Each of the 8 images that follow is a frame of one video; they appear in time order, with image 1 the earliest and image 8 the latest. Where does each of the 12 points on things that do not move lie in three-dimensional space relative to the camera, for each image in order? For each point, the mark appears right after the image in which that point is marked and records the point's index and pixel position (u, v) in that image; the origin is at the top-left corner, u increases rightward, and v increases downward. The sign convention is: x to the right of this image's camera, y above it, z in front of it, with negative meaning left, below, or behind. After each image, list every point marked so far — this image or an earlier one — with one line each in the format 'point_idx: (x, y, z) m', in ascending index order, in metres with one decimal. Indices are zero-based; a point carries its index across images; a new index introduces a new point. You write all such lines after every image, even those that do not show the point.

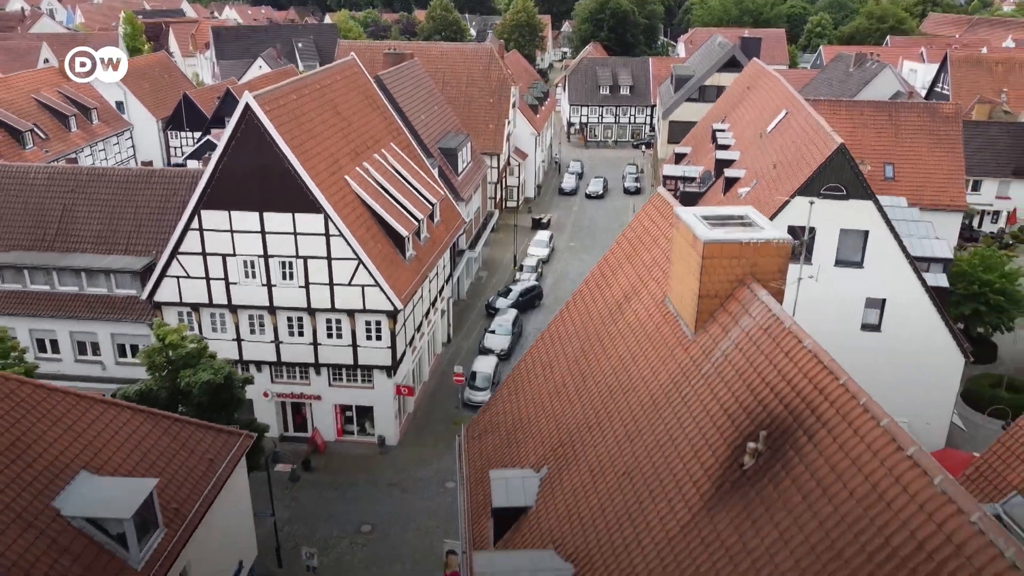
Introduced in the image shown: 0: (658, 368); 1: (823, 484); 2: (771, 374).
0: (+2.4, -1.4, +14.0) m
1: (+3.6, -2.2, +9.5) m
2: (+3.5, -1.2, +11.1) m
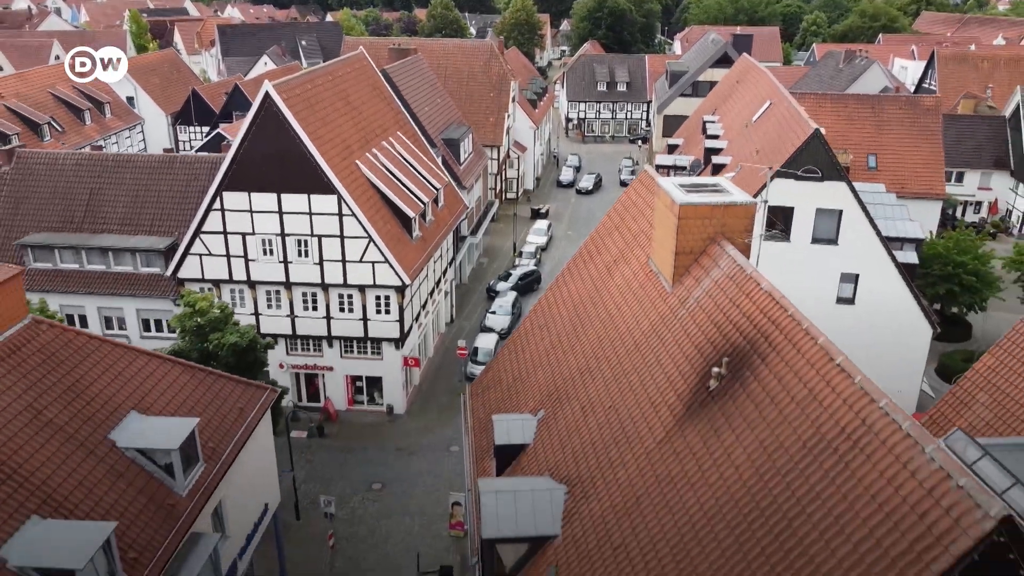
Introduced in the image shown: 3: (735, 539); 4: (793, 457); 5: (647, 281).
0: (+2.4, -0.6, +15.9) m
1: (+3.6, -1.4, +11.4) m
2: (+3.6, -0.4, +13.0) m
3: (+2.8, -3.2, +10.4) m
4: (+3.5, -2.1, +10.4) m
5: (+2.7, +0.1, +16.6) m
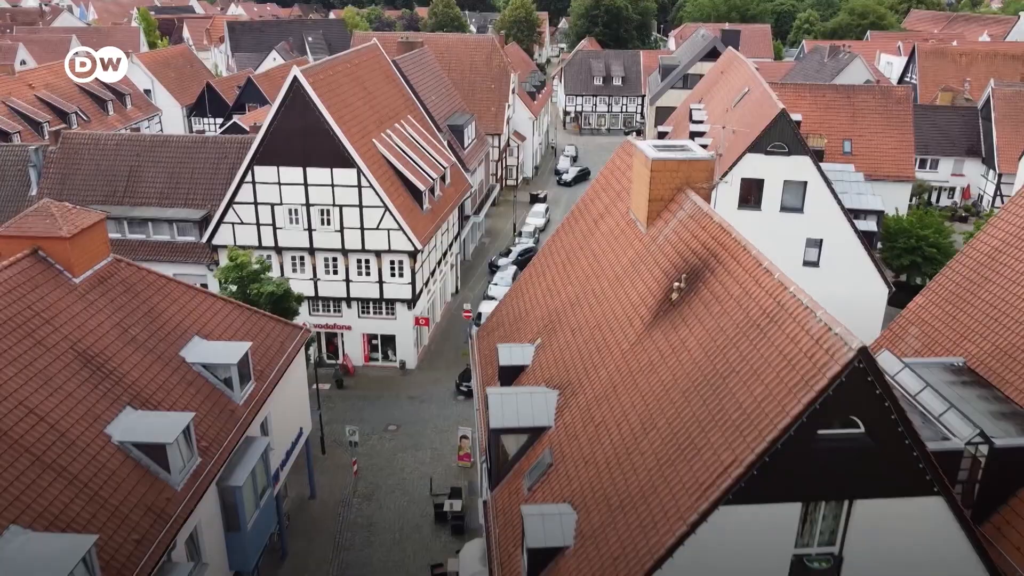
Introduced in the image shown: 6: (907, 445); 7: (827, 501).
0: (+2.5, +0.7, +19.1) m
1: (+3.6, -0.1, +14.6) m
2: (+3.6, +0.9, +16.2) m
3: (+2.8, -1.8, +13.6) m
4: (+3.6, -0.8, +13.6) m
5: (+2.7, +1.4, +19.8) m
6: (+5.5, -2.2, +11.4) m
7: (+4.5, -3.1, +11.8) m
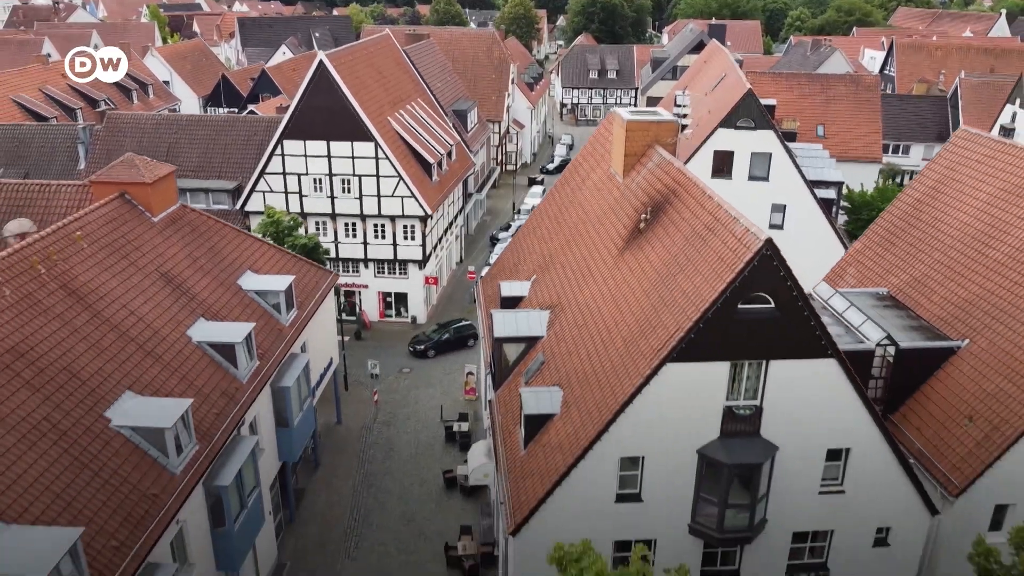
0: (+2.5, +2.3, +23.1) m
1: (+3.6, +1.5, +18.5) m
2: (+3.6, +2.5, +20.1) m
3: (+2.8, -0.2, +17.5) m
4: (+3.6, +0.8, +17.5) m
5: (+2.7, +3.1, +23.7) m
6: (+5.5, -0.5, +15.3) m
7: (+4.5, -1.4, +15.8) m
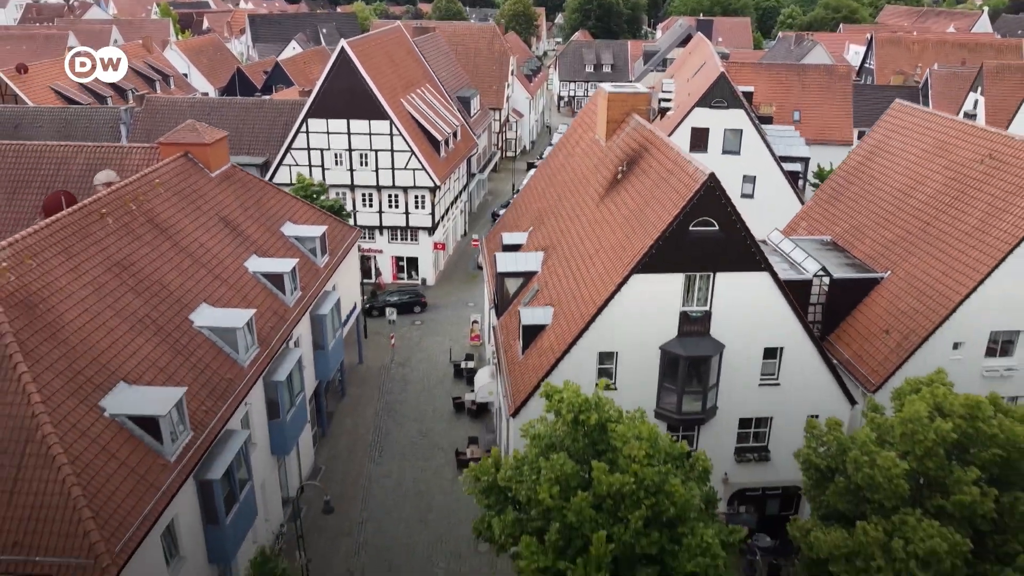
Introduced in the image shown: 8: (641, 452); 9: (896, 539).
0: (+2.5, +4.1, +27.2) m
1: (+3.7, +3.2, +22.7) m
2: (+3.6, +4.2, +24.3) m
3: (+2.9, +1.5, +21.7) m
4: (+3.6, +2.6, +21.7) m
5: (+2.7, +4.8, +27.8) m
6: (+5.5, +1.2, +19.5) m
7: (+4.5, +0.3, +19.9) m
8: (+2.2, -2.8, +14.2) m
9: (+6.2, -4.1, +13.4) m
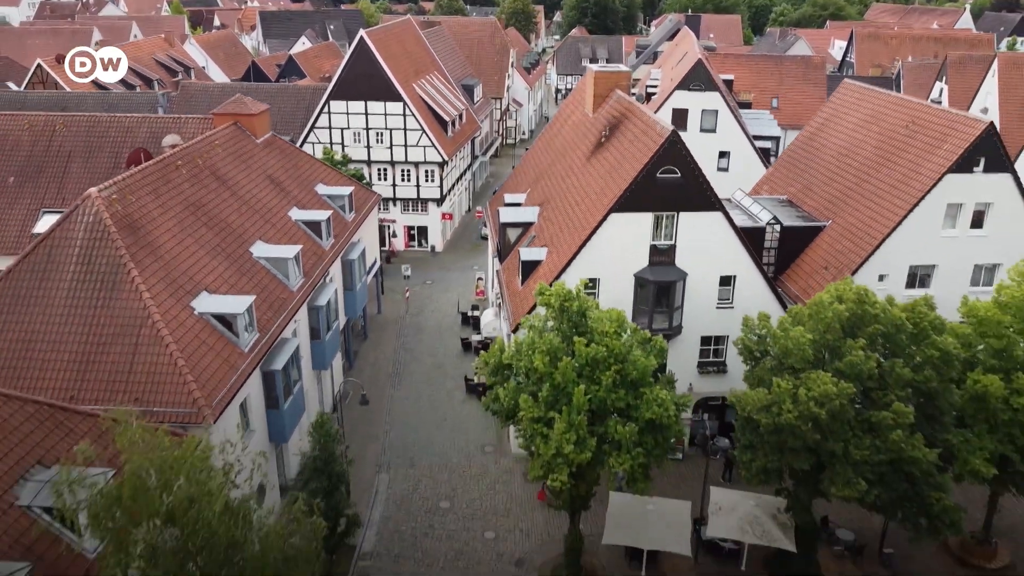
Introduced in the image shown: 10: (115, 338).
0: (+2.5, +6.0, +31.7) m
1: (+3.7, +5.1, +27.2) m
2: (+3.6, +6.1, +28.8) m
3: (+2.9, +3.4, +26.2) m
4: (+3.6, +4.4, +26.2) m
5: (+2.7, +6.7, +32.4) m
6: (+5.5, +3.1, +24.0) m
7: (+4.6, +2.2, +24.4) m
8: (+2.2, -1.0, +18.7) m
9: (+6.3, -2.2, +17.9) m
10: (-9.3, -1.2, +19.2) m
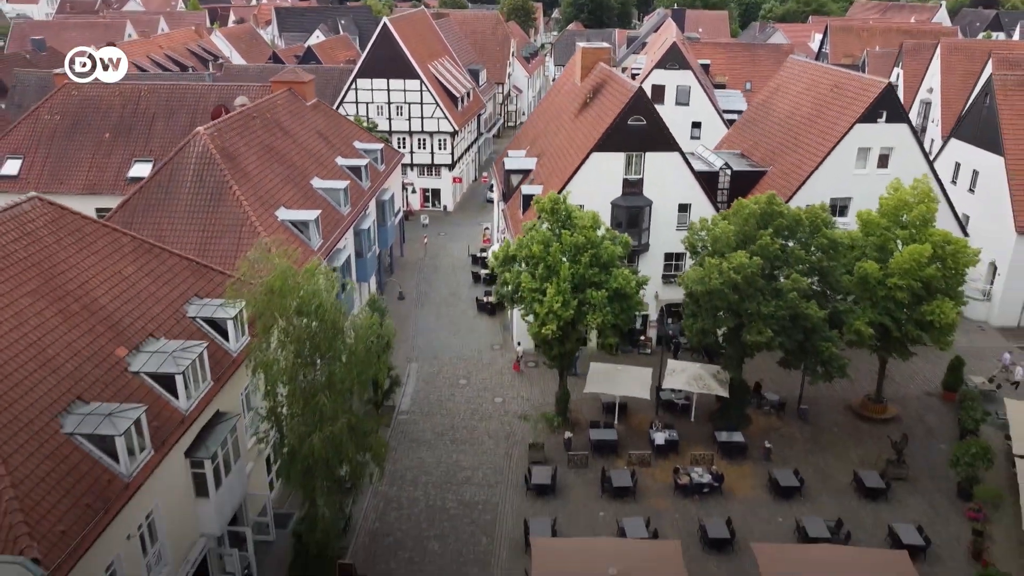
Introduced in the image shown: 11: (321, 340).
0: (+2.6, +8.9, +38.6) m
1: (+3.8, +8.0, +34.1) m
2: (+3.8, +9.0, +35.7) m
3: (+3.0, +6.3, +33.1) m
4: (+3.8, +7.3, +33.1) m
5: (+2.9, +9.6, +39.2) m
6: (+5.6, +6.0, +30.9) m
7: (+4.7, +5.1, +31.3) m
8: (+2.4, +2.0, +25.6) m
9: (+6.4, +0.7, +24.8) m
10: (-9.1, +1.7, +26.1) m
11: (-4.5, -1.2, +19.6) m
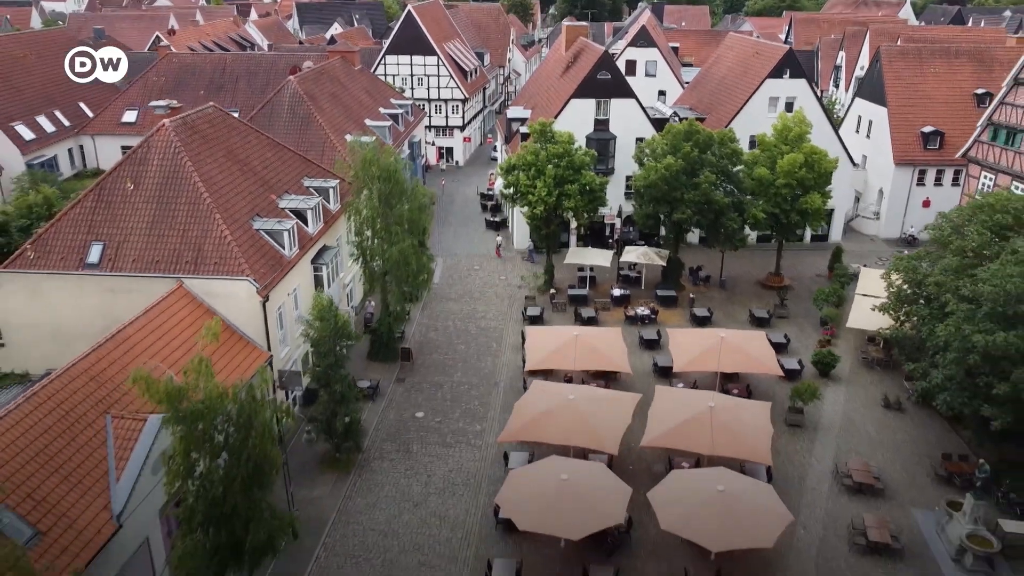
0: (+2.6, +13.5, +49.9) m
1: (+3.8, +12.7, +45.4) m
2: (+3.8, +13.7, +47.0) m
3: (+3.0, +11.0, +44.4) m
4: (+3.8, +12.0, +44.4) m
5: (+2.9, +14.2, +50.6) m
6: (+5.7, +10.6, +42.2) m
7: (+4.7, +9.7, +42.6) m
8: (+2.4, +6.6, +36.9) m
9: (+6.5, +5.4, +36.1) m
10: (-9.1, +6.4, +37.4) m
11: (-4.5, +3.4, +30.9) m
